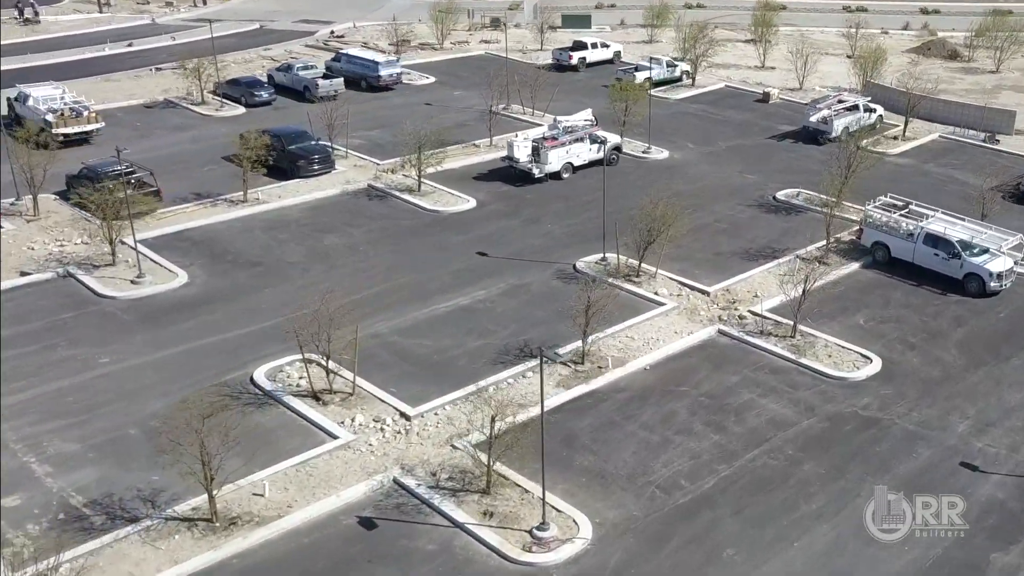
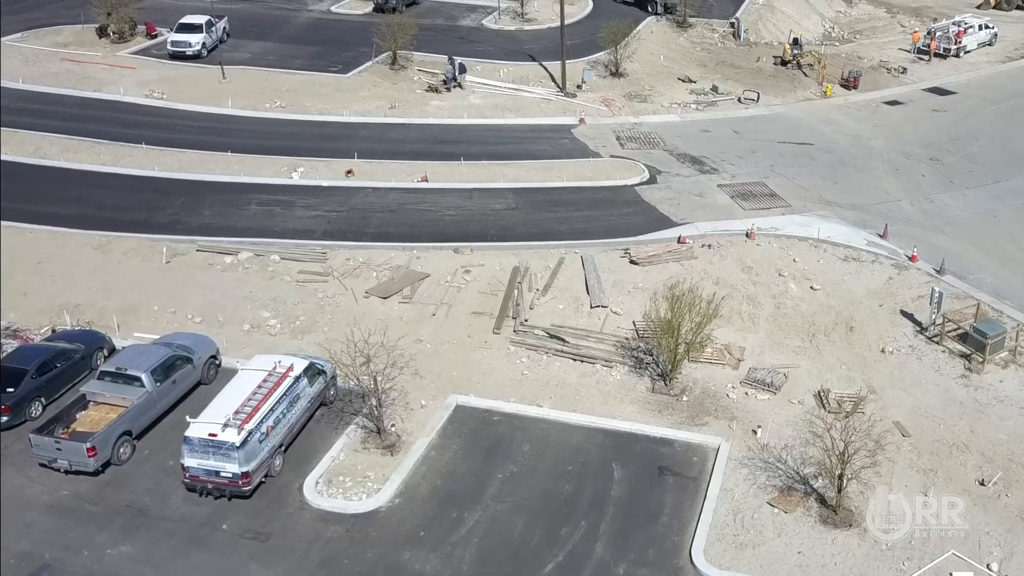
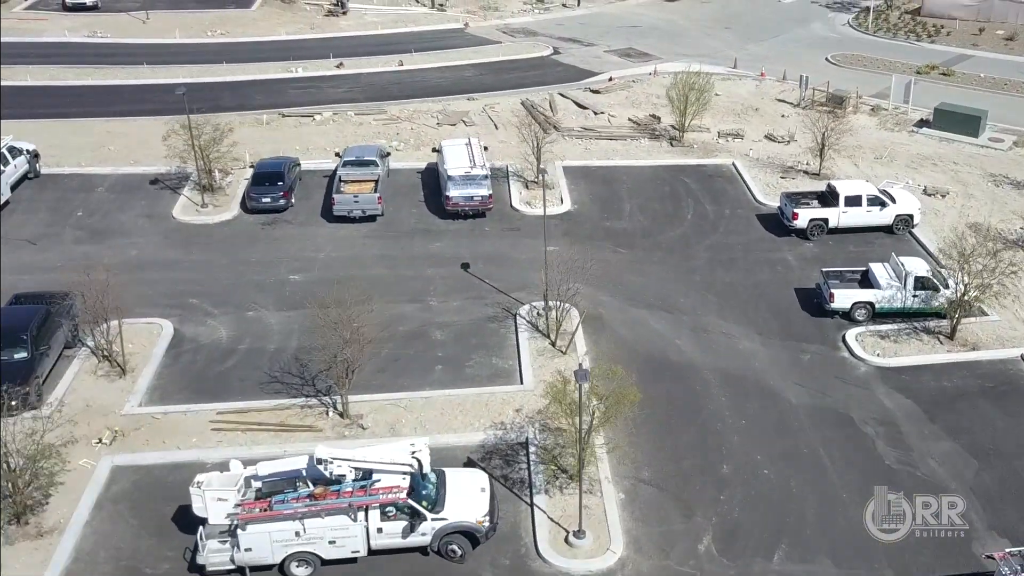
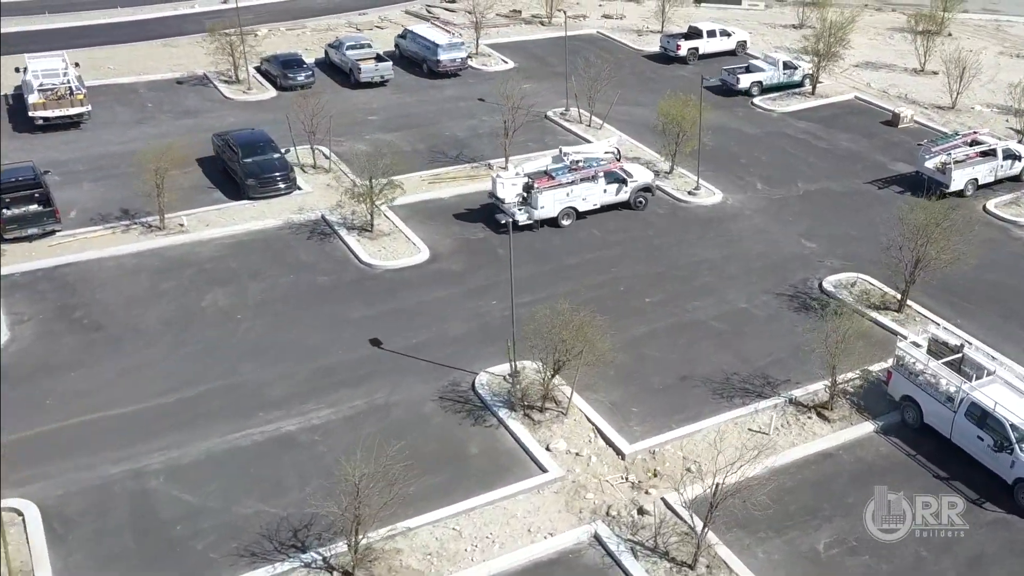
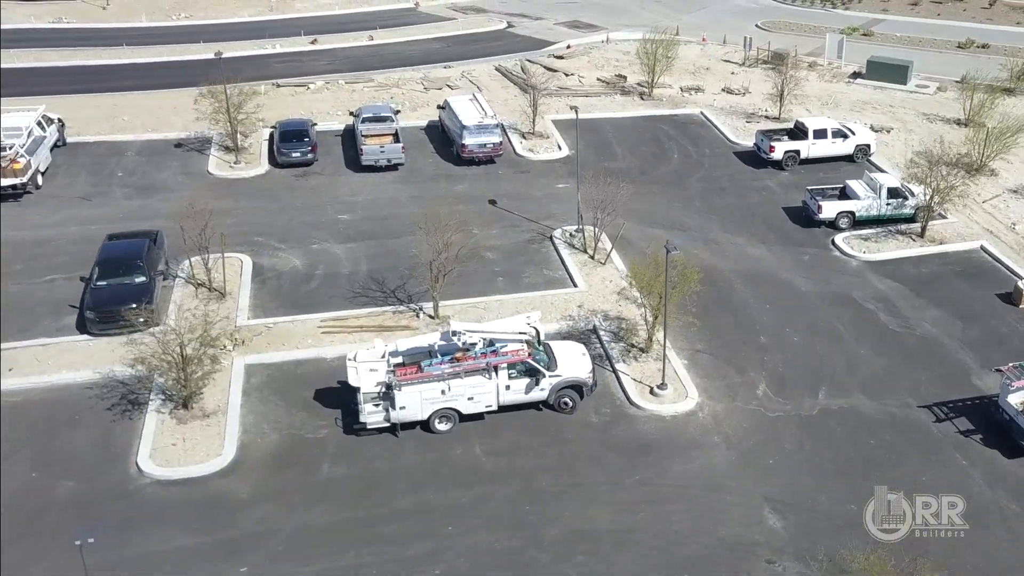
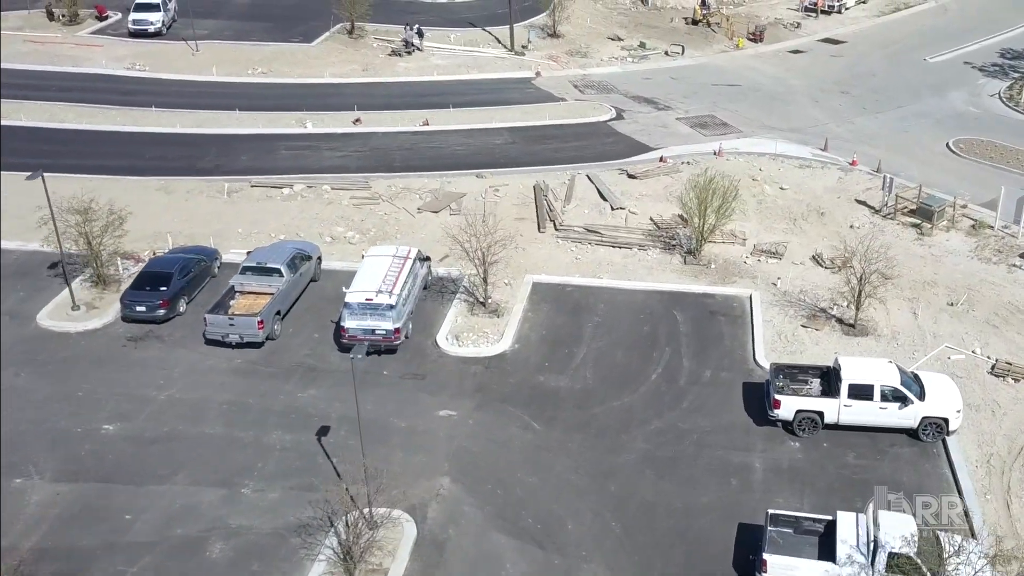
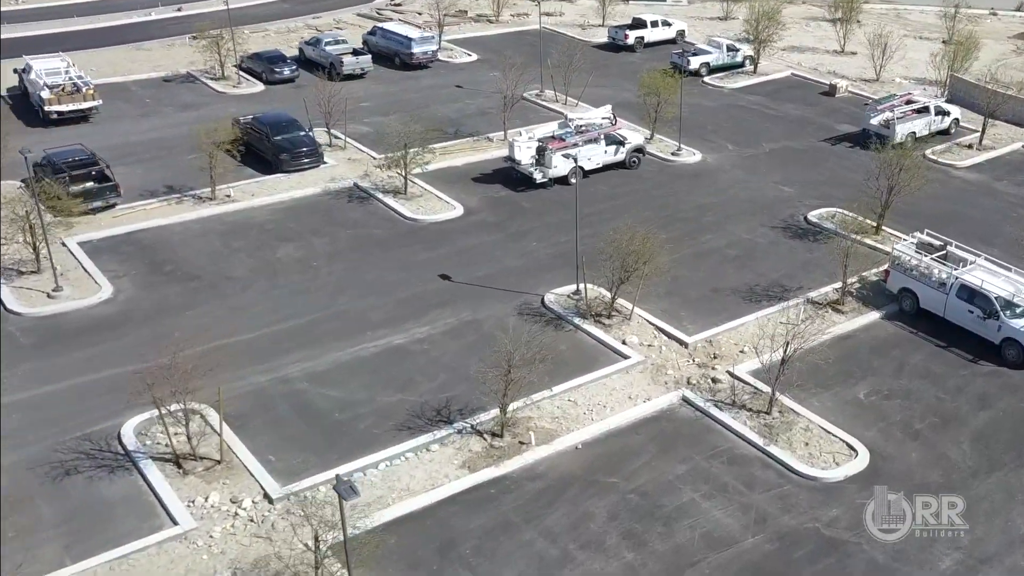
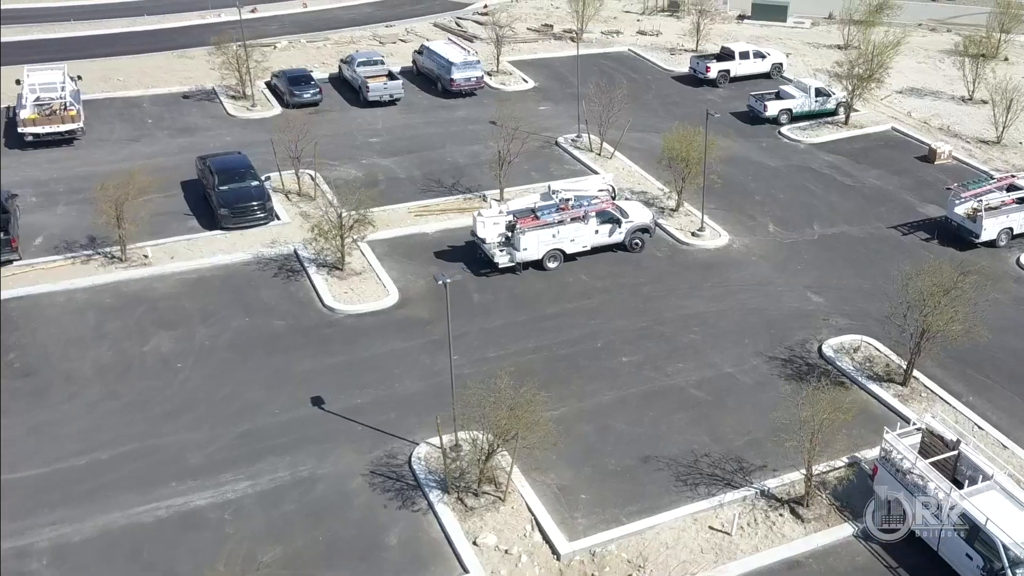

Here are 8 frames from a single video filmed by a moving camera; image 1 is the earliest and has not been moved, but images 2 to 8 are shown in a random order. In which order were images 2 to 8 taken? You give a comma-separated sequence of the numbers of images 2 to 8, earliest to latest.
7, 4, 8, 5, 3, 6, 2
